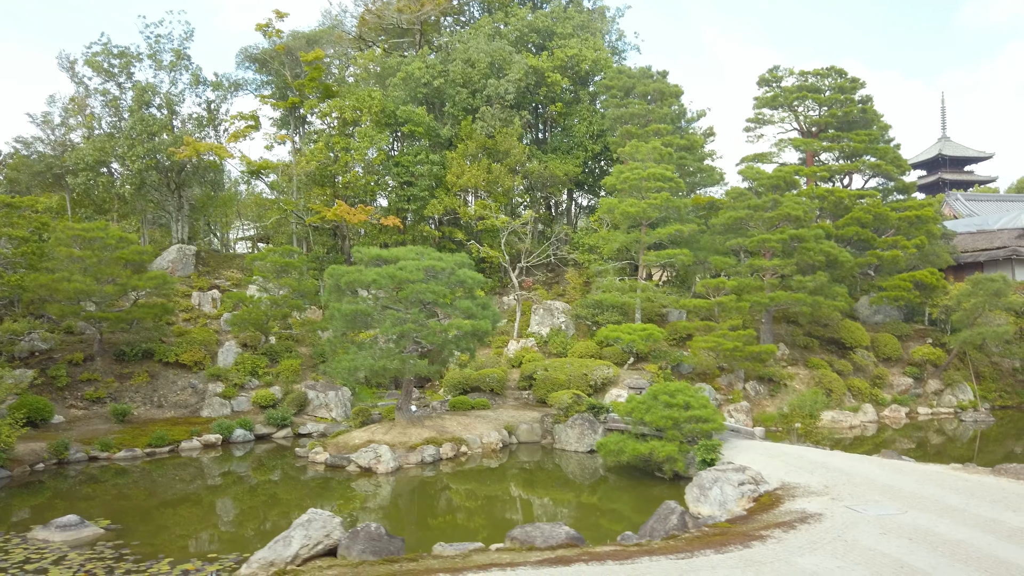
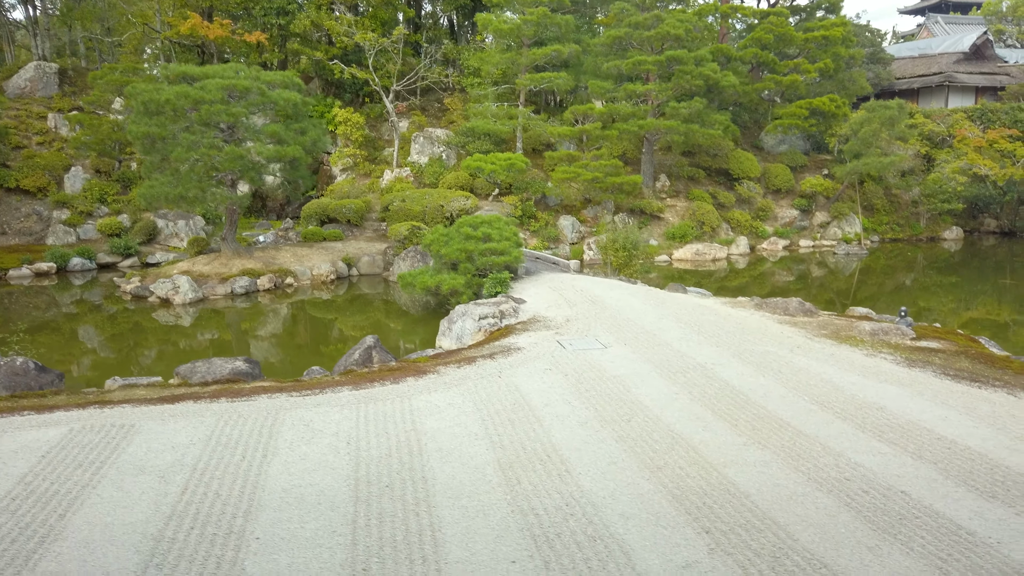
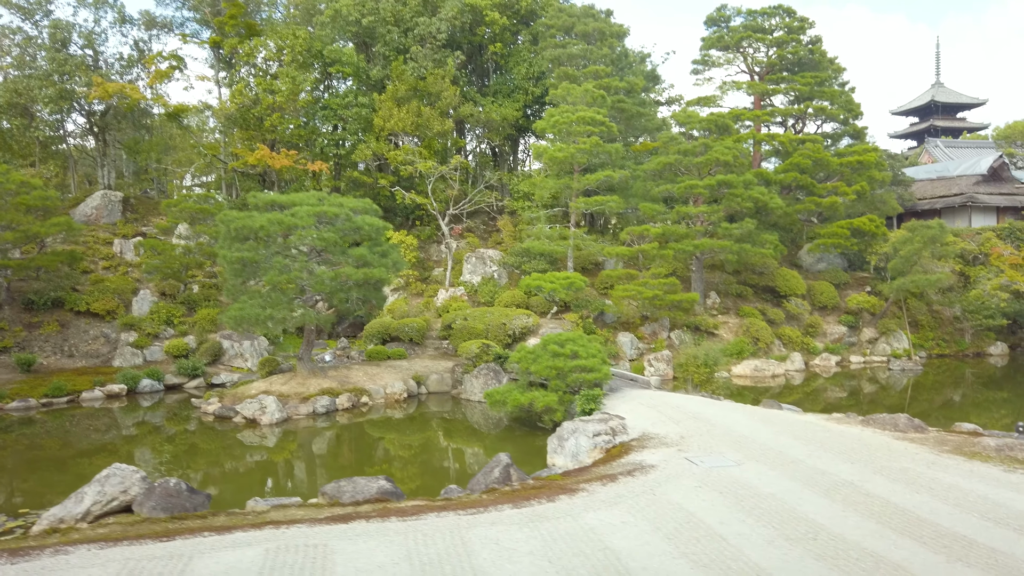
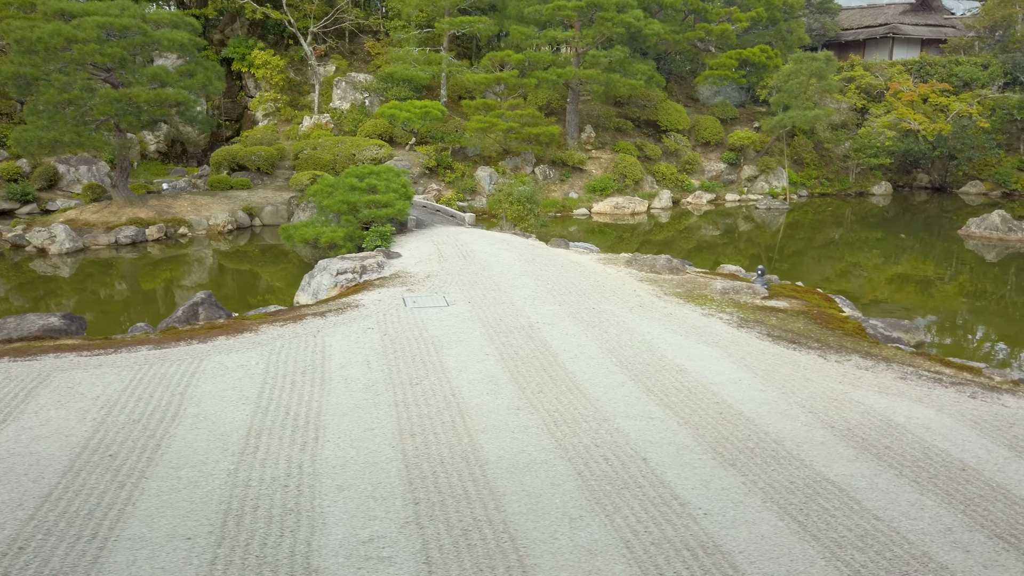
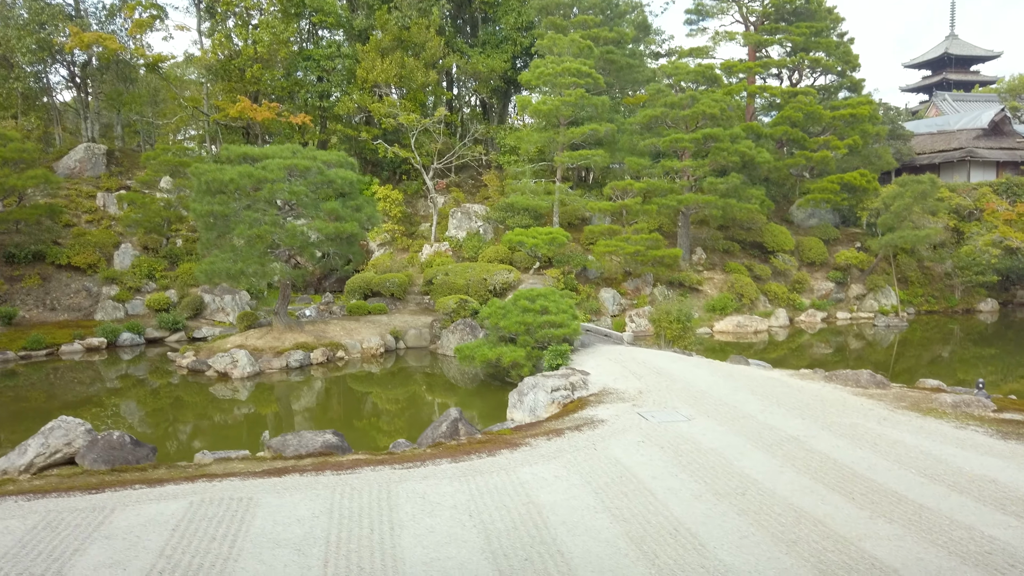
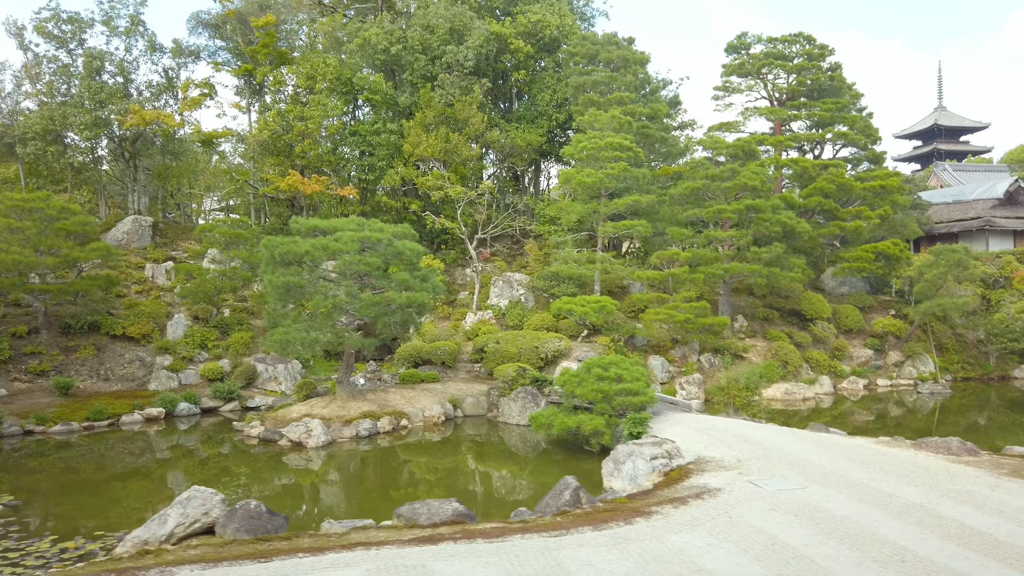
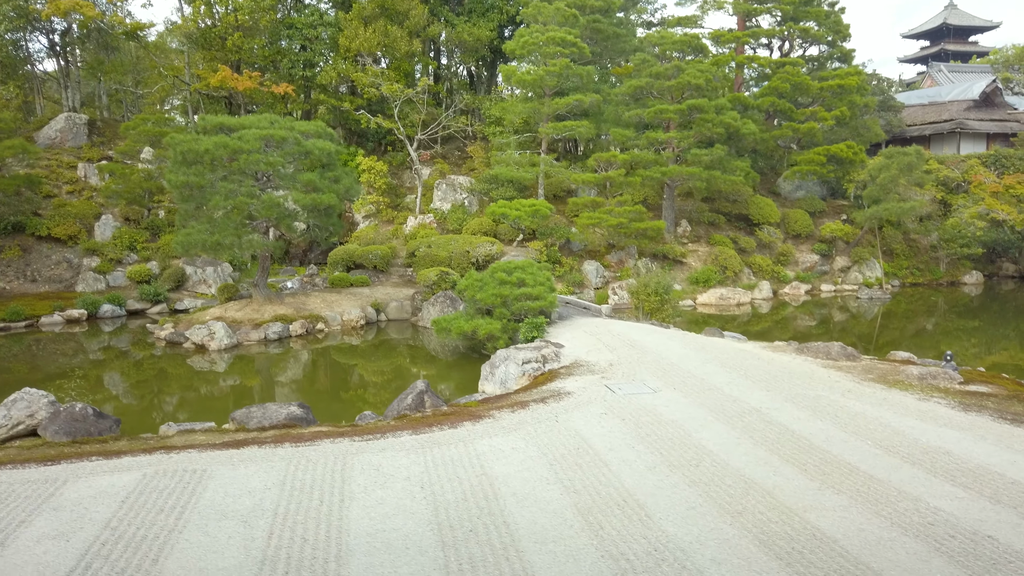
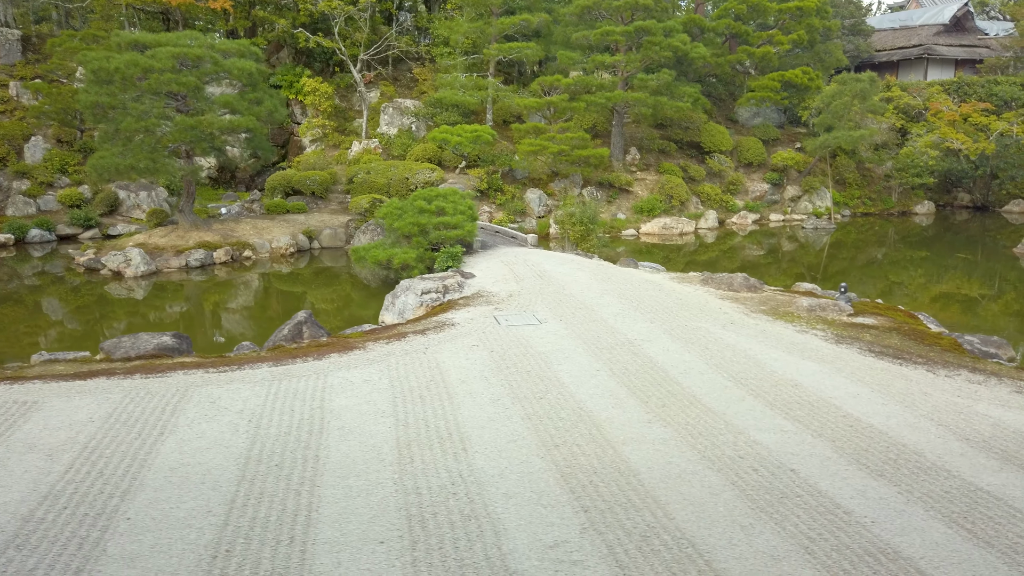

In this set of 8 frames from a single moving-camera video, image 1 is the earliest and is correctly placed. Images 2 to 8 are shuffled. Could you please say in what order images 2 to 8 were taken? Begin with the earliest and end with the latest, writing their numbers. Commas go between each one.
6, 3, 5, 7, 2, 8, 4
